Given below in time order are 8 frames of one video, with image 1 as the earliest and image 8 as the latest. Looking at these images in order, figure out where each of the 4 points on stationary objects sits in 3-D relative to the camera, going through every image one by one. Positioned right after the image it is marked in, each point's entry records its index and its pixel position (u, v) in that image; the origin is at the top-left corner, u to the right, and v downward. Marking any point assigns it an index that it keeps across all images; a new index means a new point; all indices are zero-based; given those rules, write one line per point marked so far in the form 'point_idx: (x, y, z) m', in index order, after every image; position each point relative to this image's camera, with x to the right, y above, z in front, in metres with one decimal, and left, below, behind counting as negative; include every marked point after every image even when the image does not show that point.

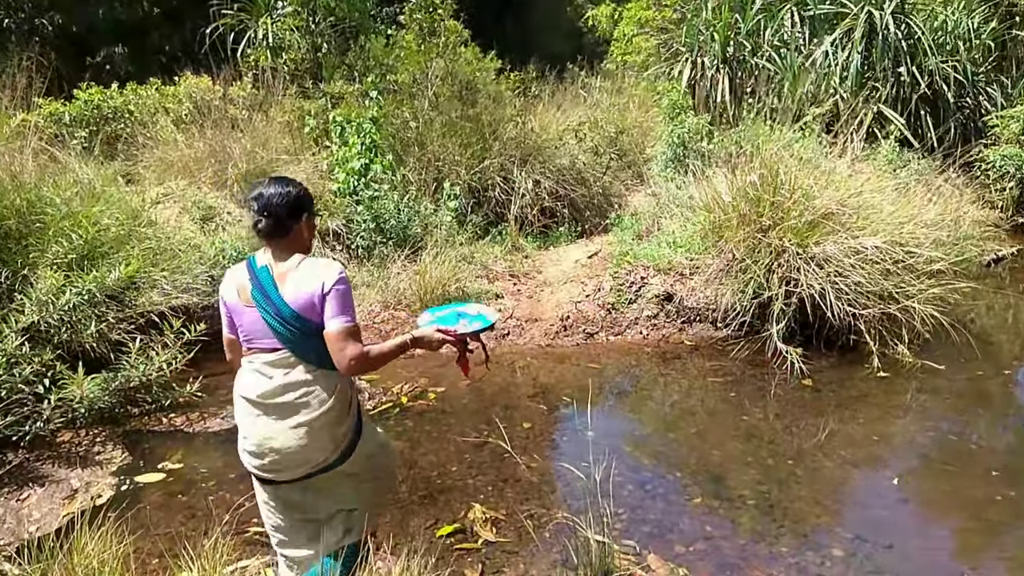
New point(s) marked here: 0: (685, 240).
0: (+1.8, +0.5, +7.9) m
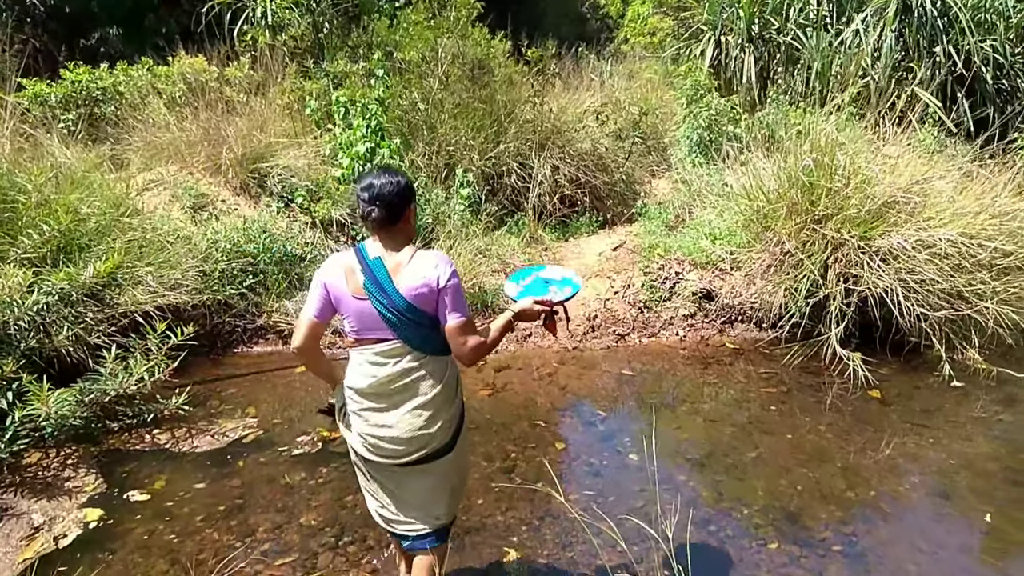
0: (+2.0, +0.5, +7.2) m
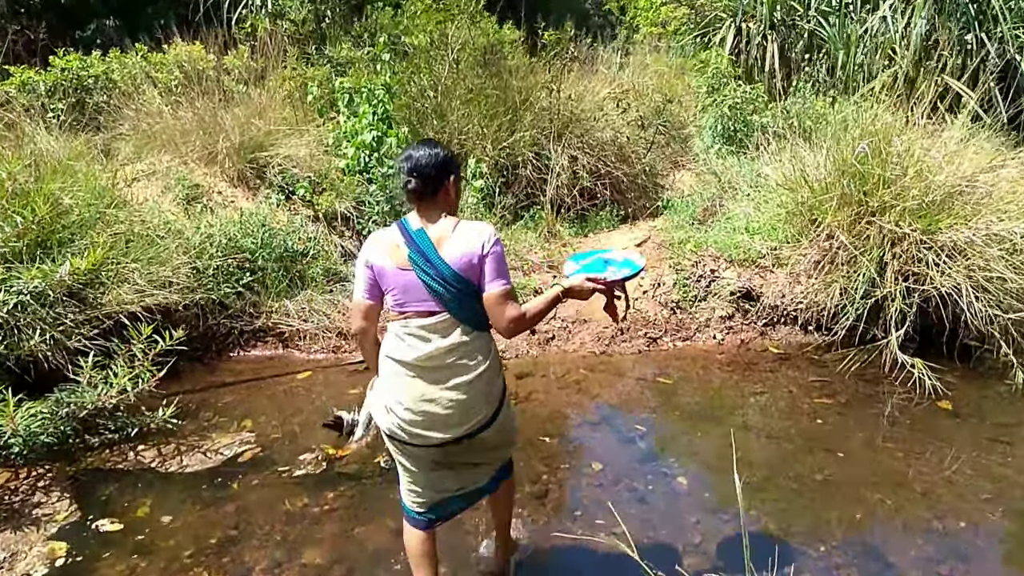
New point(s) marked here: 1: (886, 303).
0: (+2.2, +0.5, +6.6) m
1: (+2.8, -0.1, +5.6) m
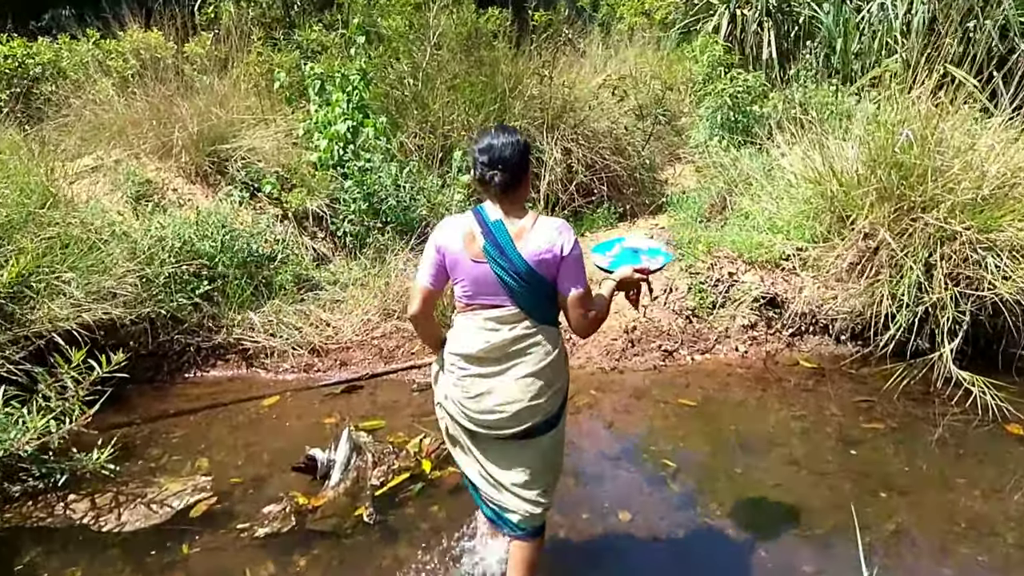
0: (+2.2, +0.5, +5.9) m
1: (+2.8, -0.2, +5.0) m
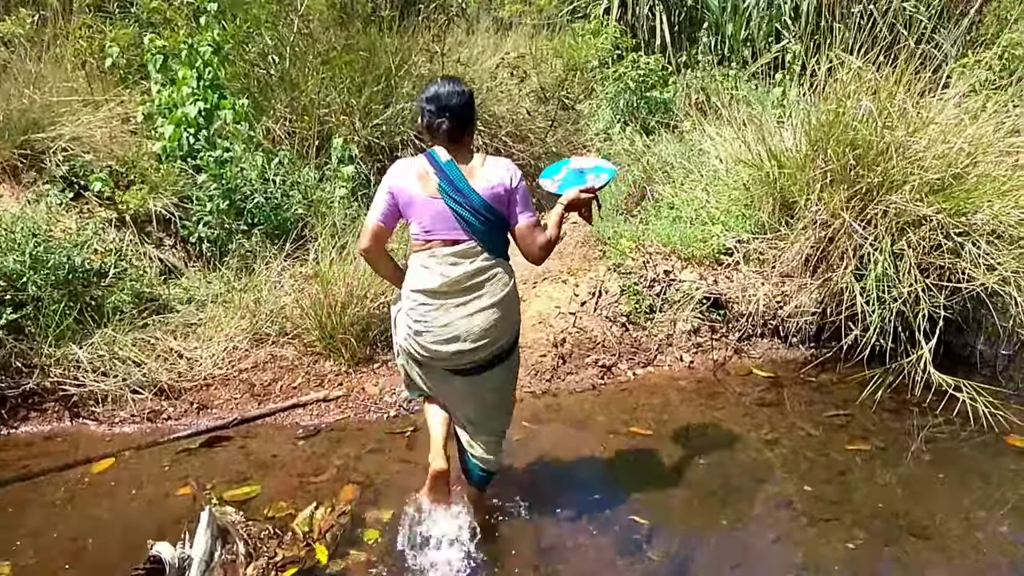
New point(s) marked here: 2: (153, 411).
0: (+1.5, +0.5, +5.2) m
1: (+2.2, -0.1, +4.4) m
2: (-2.0, -0.7, +4.3) m
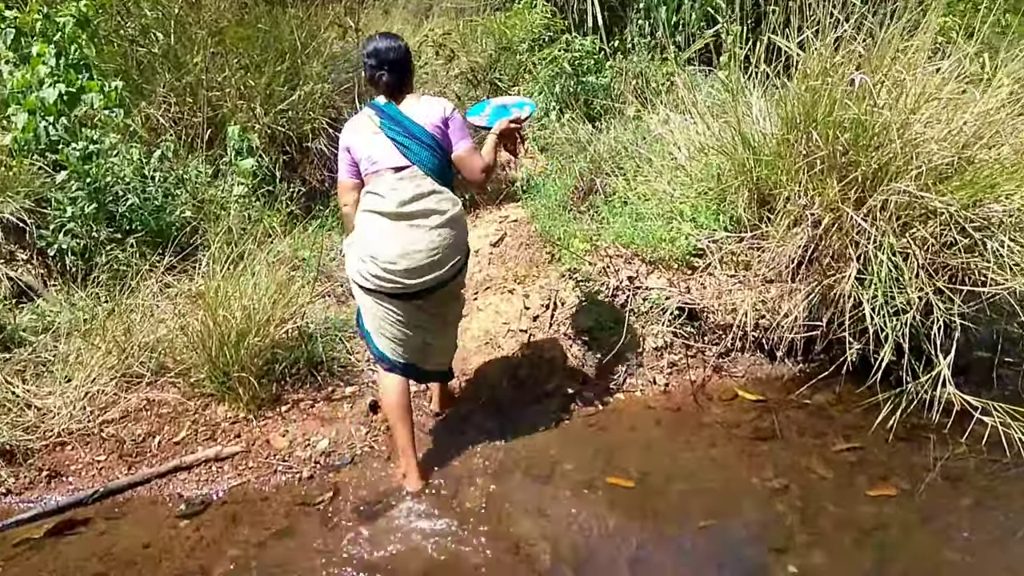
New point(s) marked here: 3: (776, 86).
0: (+1.1, +0.5, +4.5) m
1: (+2.0, -0.1, +3.8) m
2: (-2.2, -0.8, +3.3) m
3: (+1.6, +1.3, +4.6) m
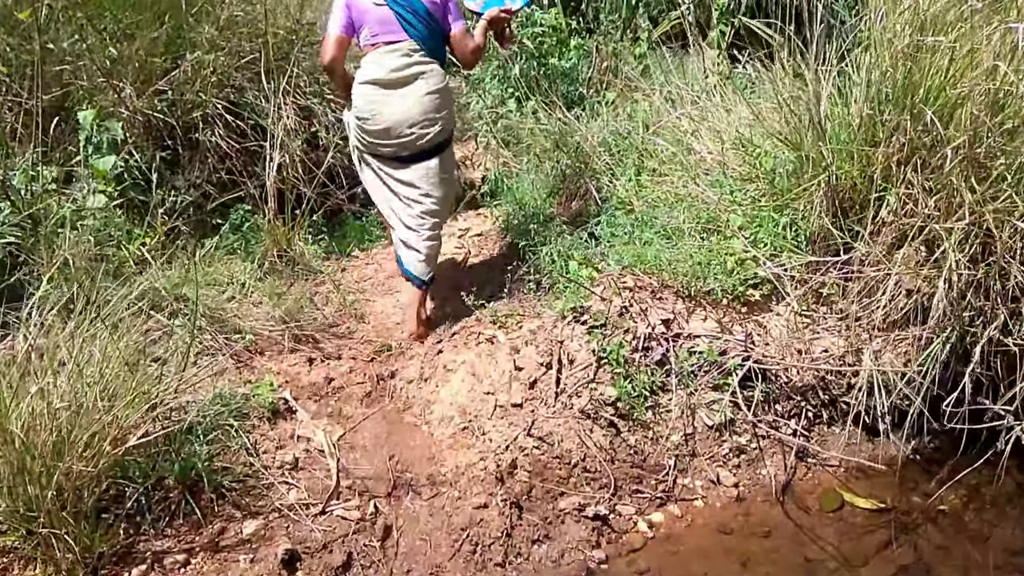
0: (+1.0, +0.3, +3.3) m
1: (+1.9, -0.3, +2.6) m
2: (-2.2, -1.1, +1.7) m
3: (+1.4, +1.1, +3.4) m
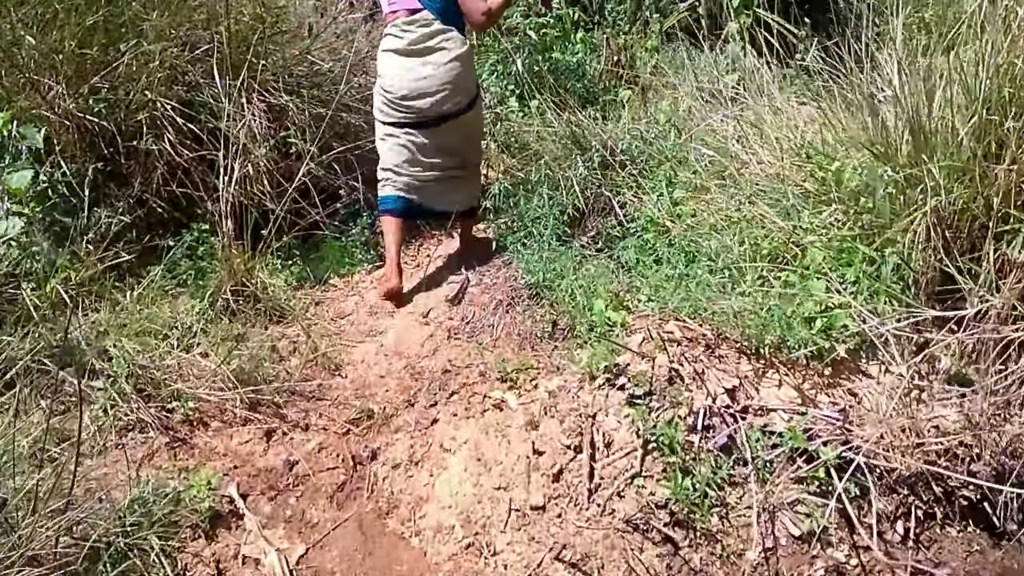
0: (+1.1, +0.1, +2.6) m
1: (+2.0, -0.5, +1.9) m
2: (-2.1, -1.3, +1.0) m
3: (+1.5, +0.9, +2.7) m
